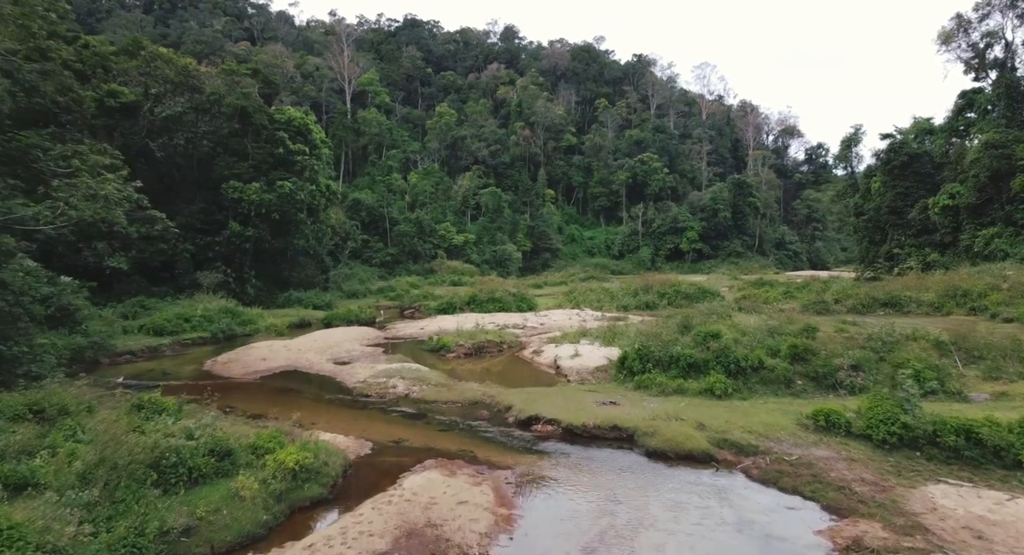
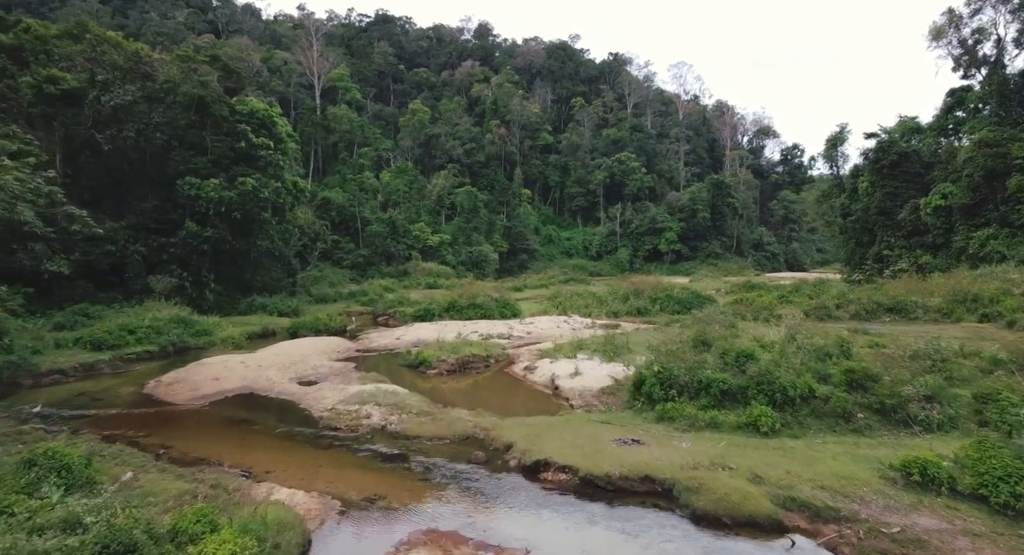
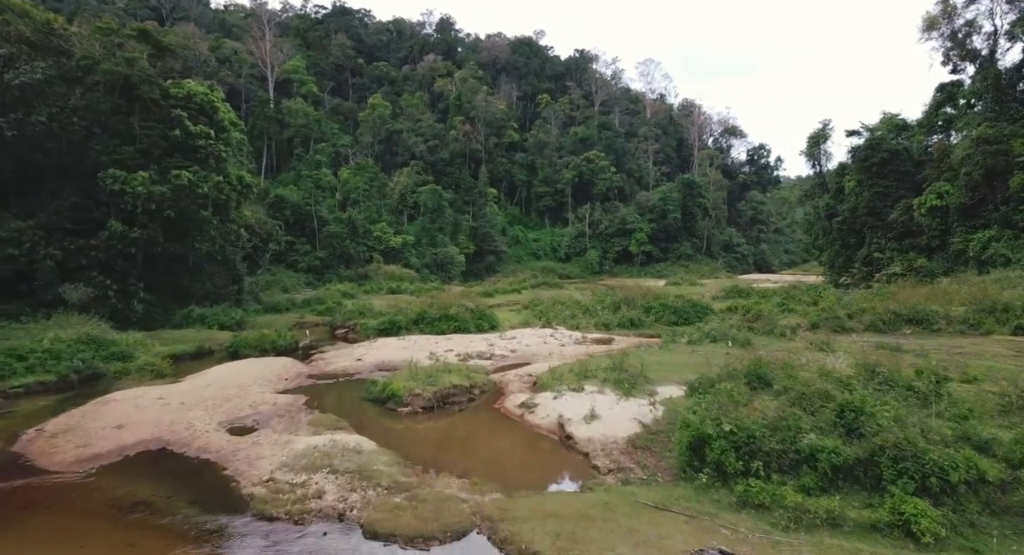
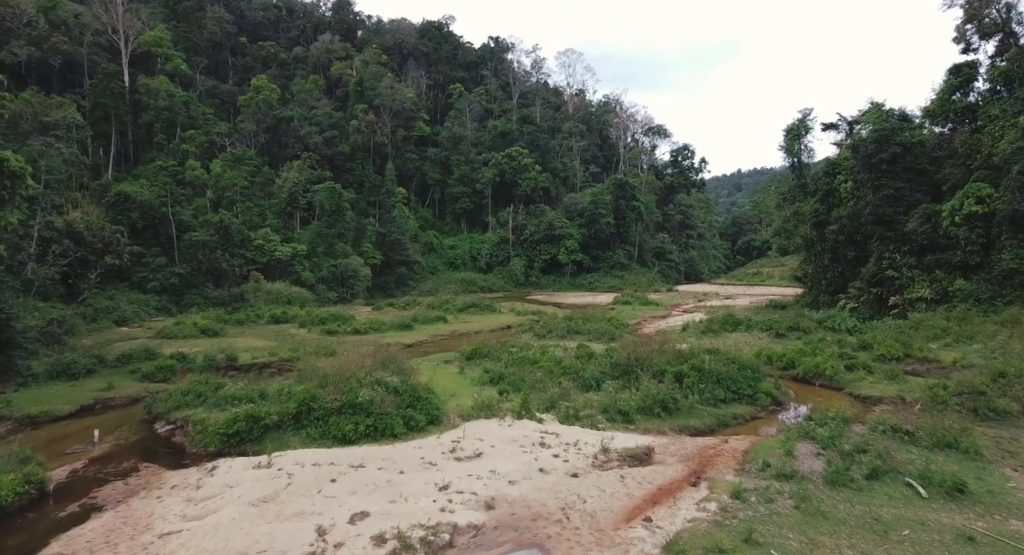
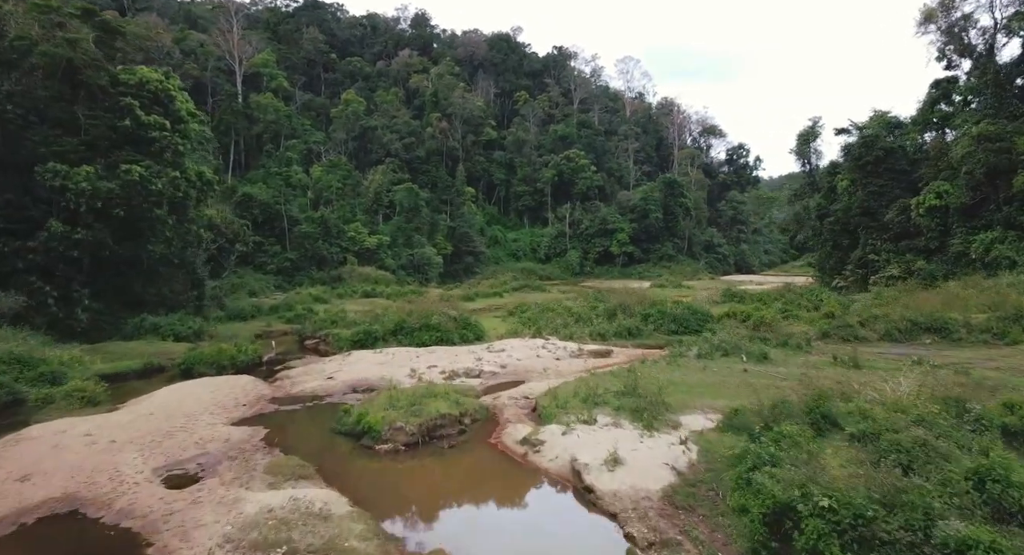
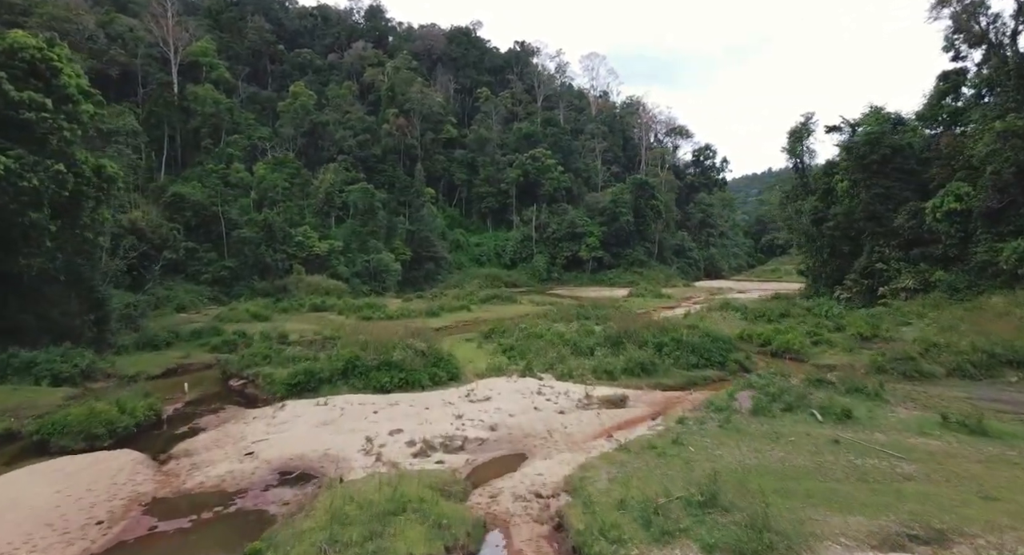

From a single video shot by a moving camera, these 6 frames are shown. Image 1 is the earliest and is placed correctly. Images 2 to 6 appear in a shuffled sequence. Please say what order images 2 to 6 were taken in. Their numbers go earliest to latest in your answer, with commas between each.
2, 3, 5, 6, 4
